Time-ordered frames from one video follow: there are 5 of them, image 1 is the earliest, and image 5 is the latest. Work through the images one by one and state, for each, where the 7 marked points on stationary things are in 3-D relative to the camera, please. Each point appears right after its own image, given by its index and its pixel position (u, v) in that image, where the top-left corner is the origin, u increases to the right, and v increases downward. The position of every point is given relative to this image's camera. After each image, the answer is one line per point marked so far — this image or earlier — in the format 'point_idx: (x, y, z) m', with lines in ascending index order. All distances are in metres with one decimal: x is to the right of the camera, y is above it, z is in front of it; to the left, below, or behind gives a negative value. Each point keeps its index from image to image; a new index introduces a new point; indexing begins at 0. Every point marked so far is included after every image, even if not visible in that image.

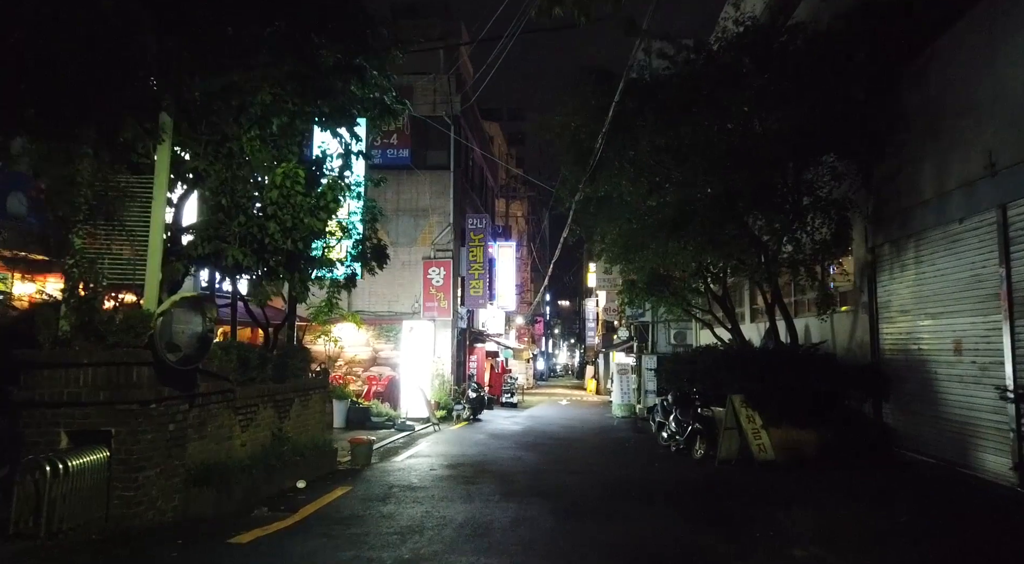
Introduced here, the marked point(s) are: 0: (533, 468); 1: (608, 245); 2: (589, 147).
0: (+0.4, -3.3, +14.1) m
1: (+2.4, +0.9, +19.7) m
2: (+1.7, +3.0, +17.6) m
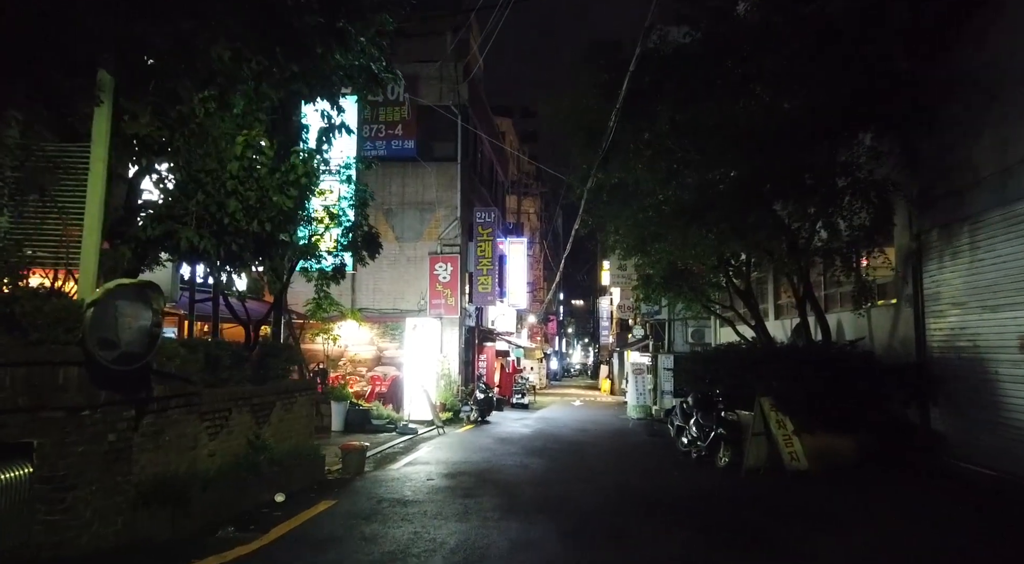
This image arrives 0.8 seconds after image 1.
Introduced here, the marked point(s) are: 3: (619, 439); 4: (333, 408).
0: (+0.5, -3.1, +12.8) m
1: (+2.5, +1.1, +18.4) m
2: (+1.8, +3.1, +16.3) m
3: (+2.6, -3.9, +19.8) m
4: (-4.3, -3.1, +19.6) m
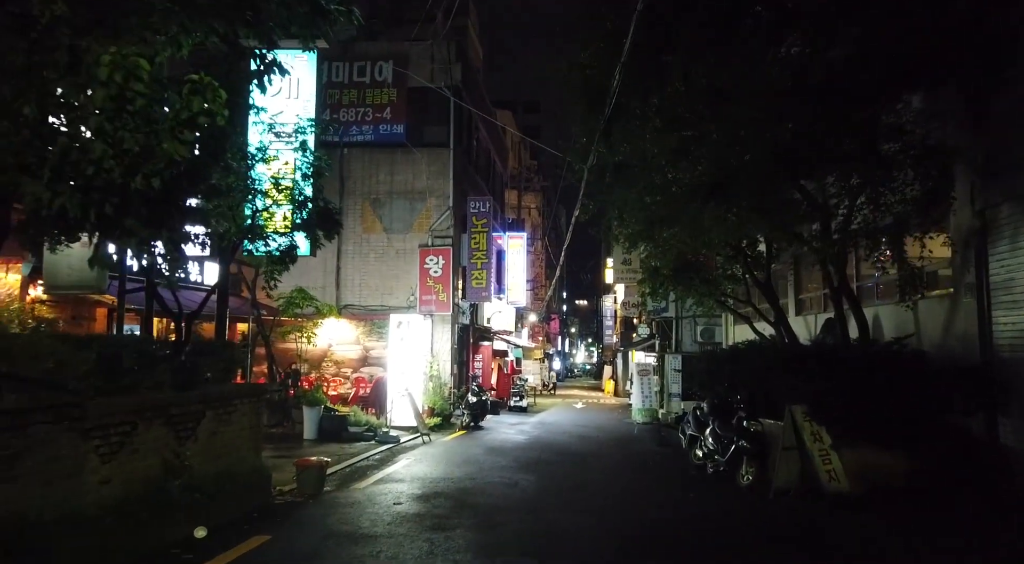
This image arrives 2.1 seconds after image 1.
0: (+0.3, -2.9, +10.8) m
1: (+2.4, +1.2, +16.4) m
2: (+1.7, +3.3, +14.3) m
3: (+2.4, -3.7, +17.8) m
4: (-4.5, -2.9, +17.6) m
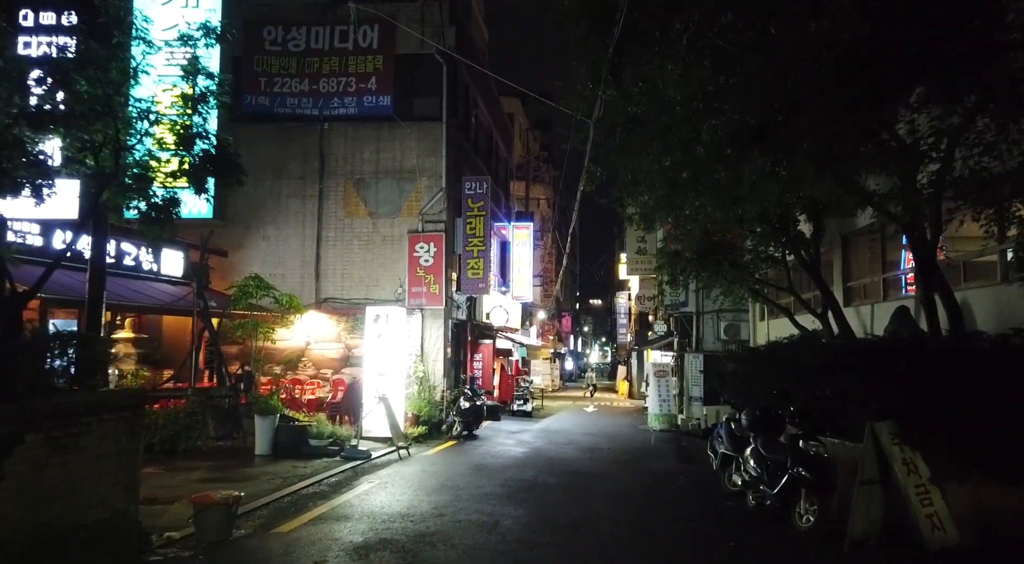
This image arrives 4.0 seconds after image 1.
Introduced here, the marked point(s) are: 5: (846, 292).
0: (0.0, -2.6, +7.9) m
1: (+2.2, +1.5, +13.4) m
2: (+1.4, +3.6, +11.4) m
3: (+2.3, -3.4, +14.8) m
4: (-4.6, -2.6, +14.7) m
5: (+6.6, -0.2, +16.0) m
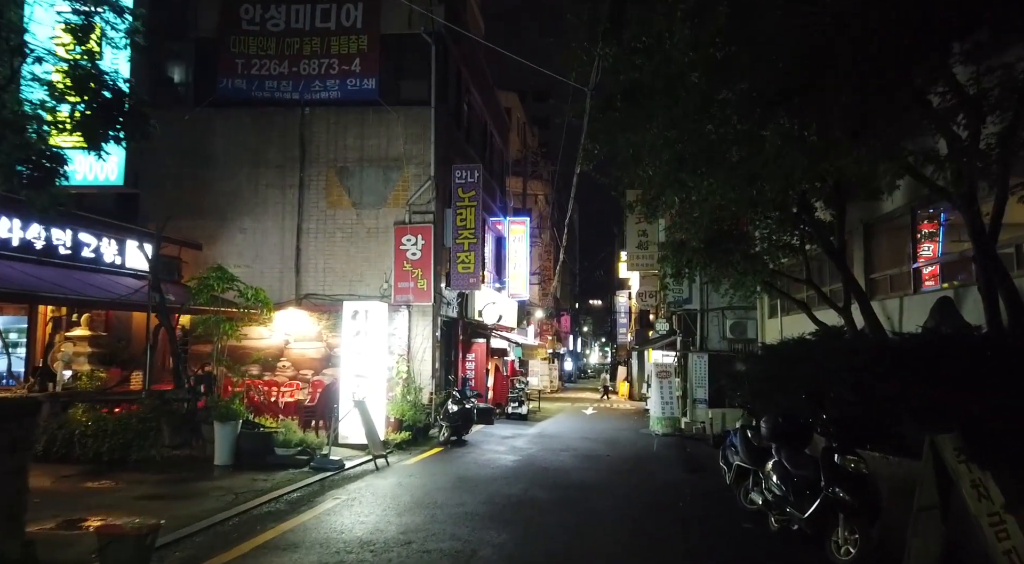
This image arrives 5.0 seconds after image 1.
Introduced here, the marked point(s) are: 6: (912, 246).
0: (-0.2, -2.5, +6.4) m
1: (+2.0, +1.7, +11.9) m
2: (+1.2, +3.8, +9.9) m
3: (+2.1, -3.2, +13.3) m
4: (-4.8, -2.5, +13.3) m
5: (+6.4, -0.1, +14.5) m
6: (+6.3, +0.6, +12.6) m
